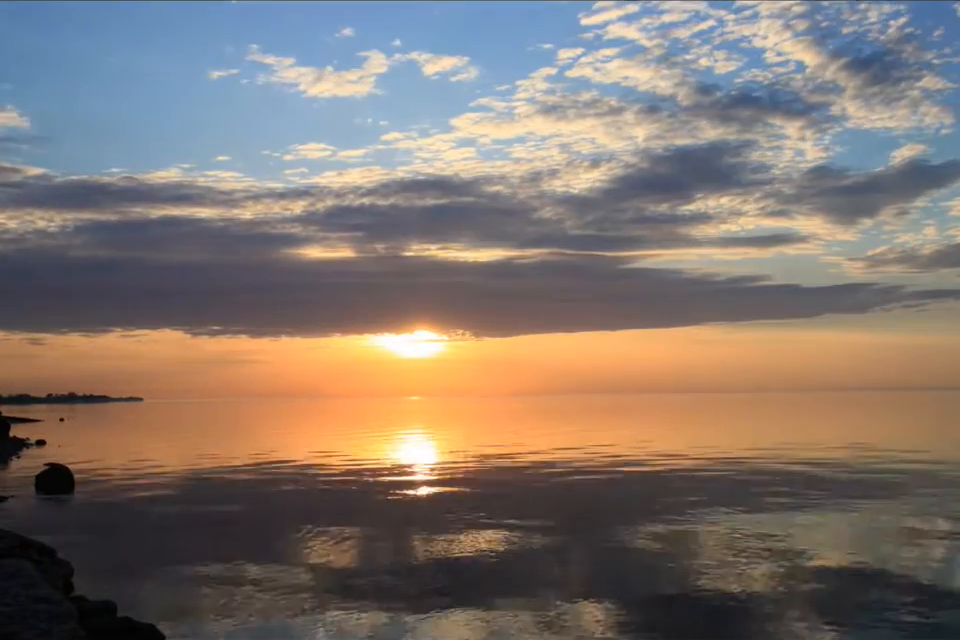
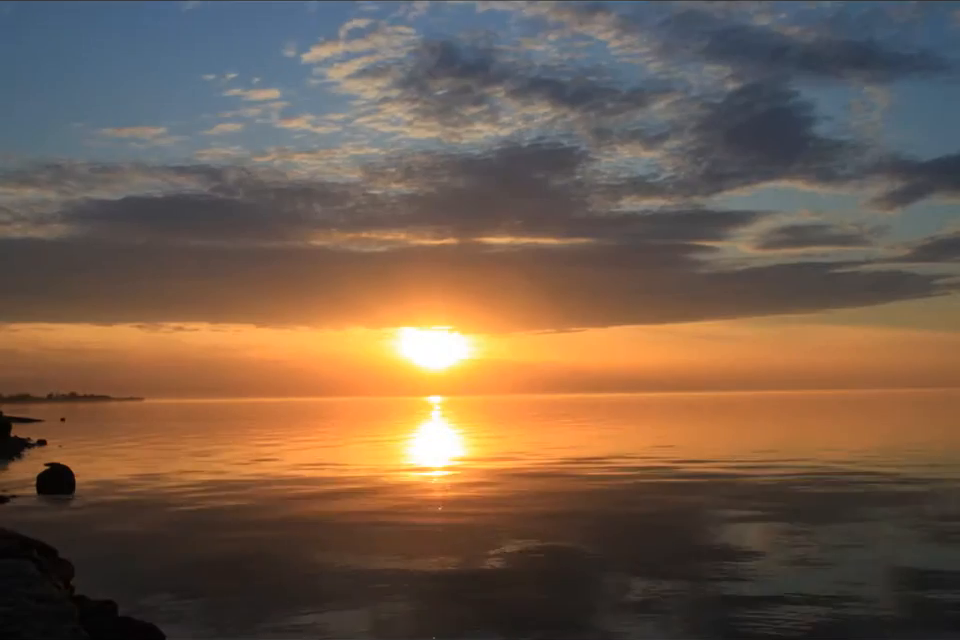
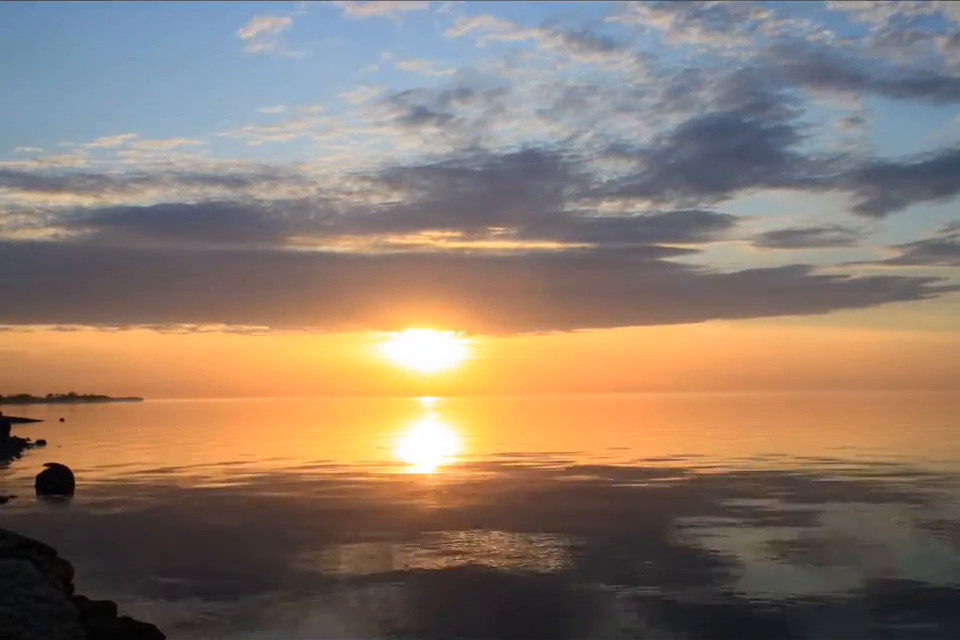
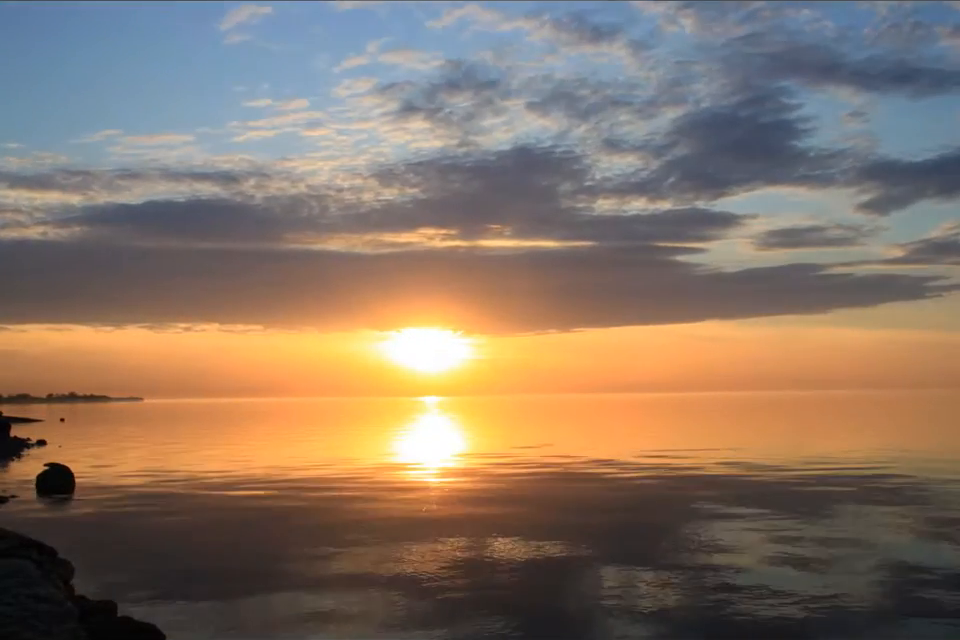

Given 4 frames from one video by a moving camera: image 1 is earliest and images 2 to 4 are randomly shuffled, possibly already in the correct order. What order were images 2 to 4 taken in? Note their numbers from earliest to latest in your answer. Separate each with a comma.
3, 4, 2
